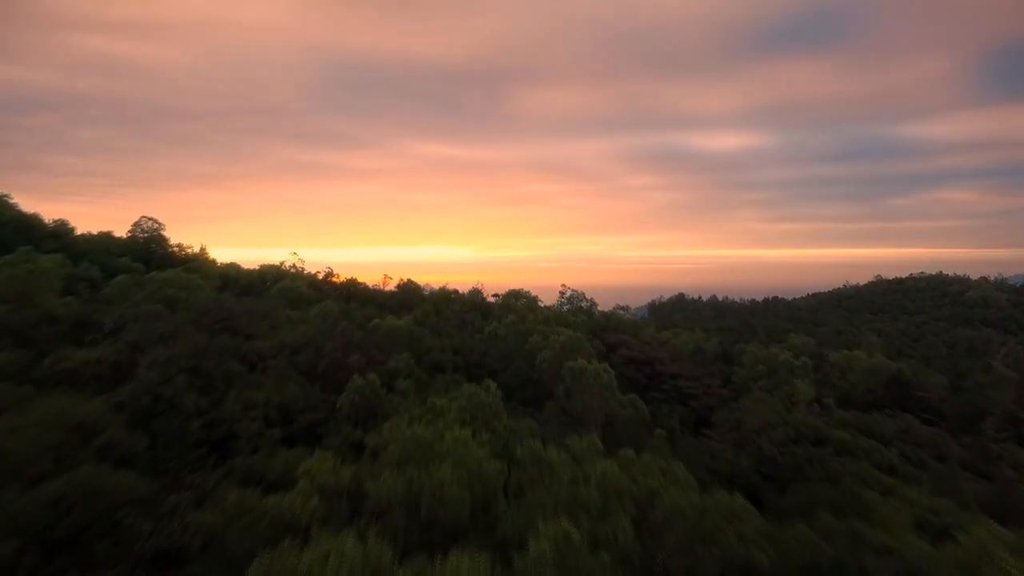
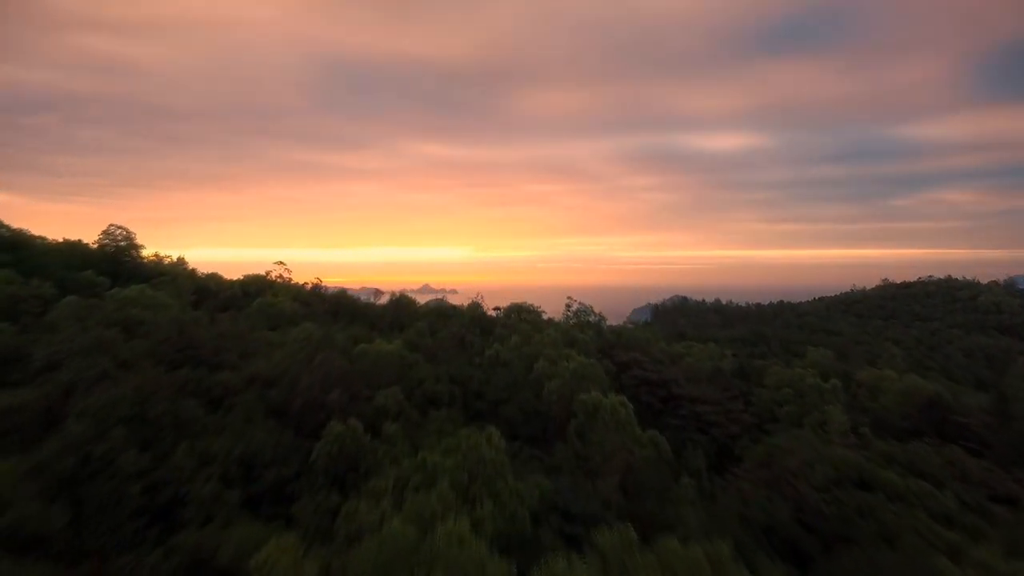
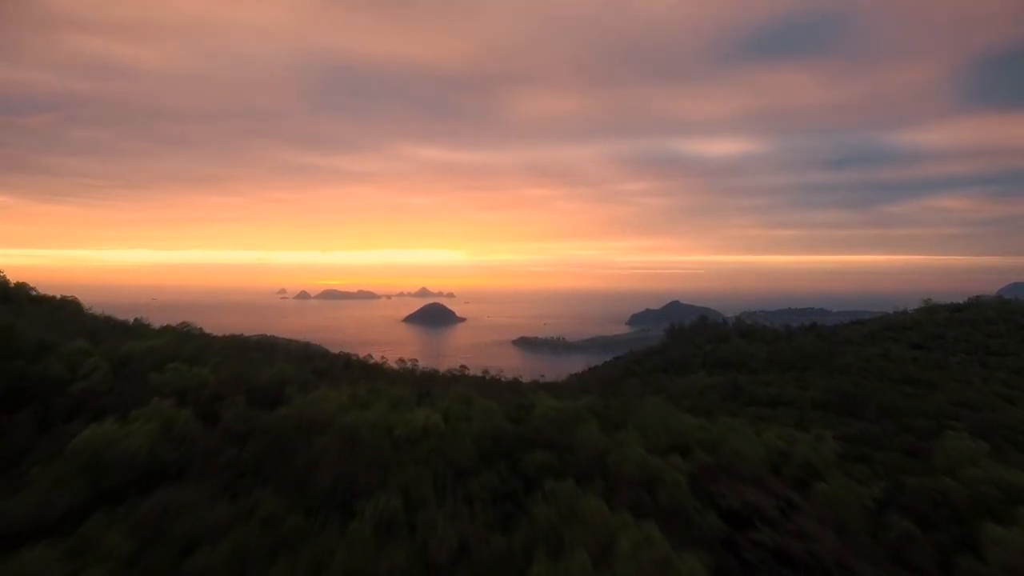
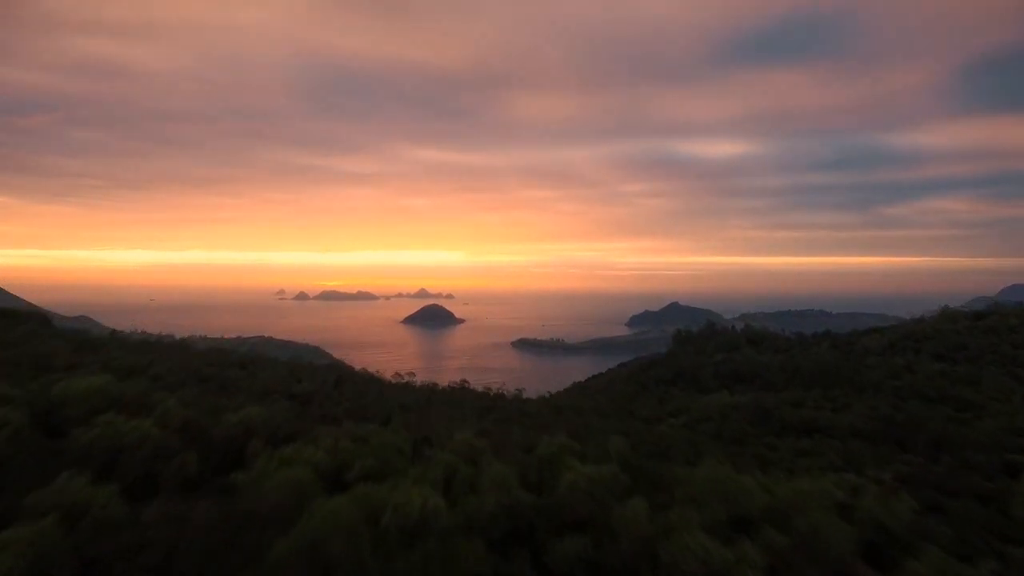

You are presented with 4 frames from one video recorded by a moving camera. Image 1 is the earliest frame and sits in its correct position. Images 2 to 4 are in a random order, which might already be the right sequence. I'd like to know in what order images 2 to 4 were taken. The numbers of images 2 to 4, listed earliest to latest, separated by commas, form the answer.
2, 3, 4
